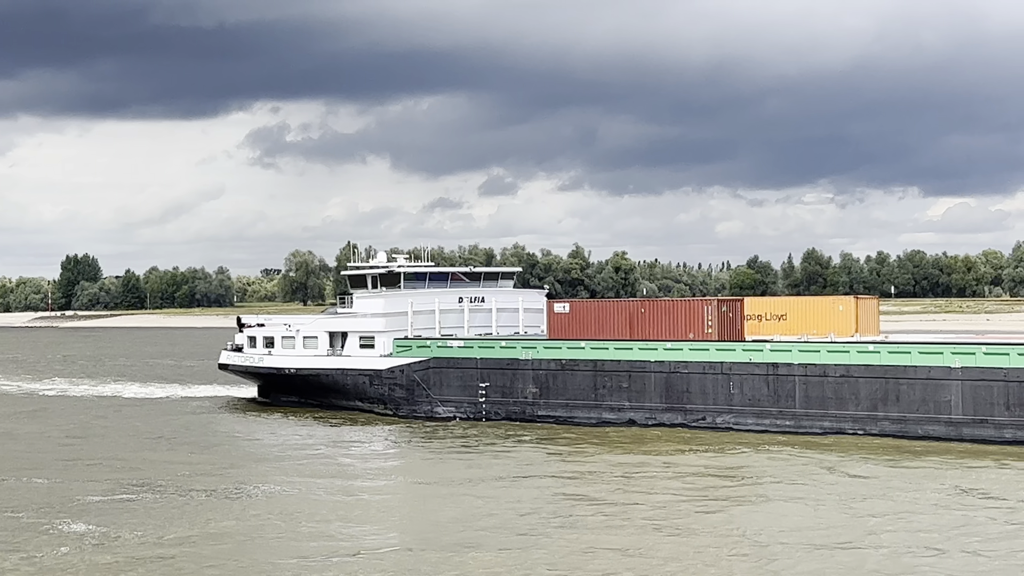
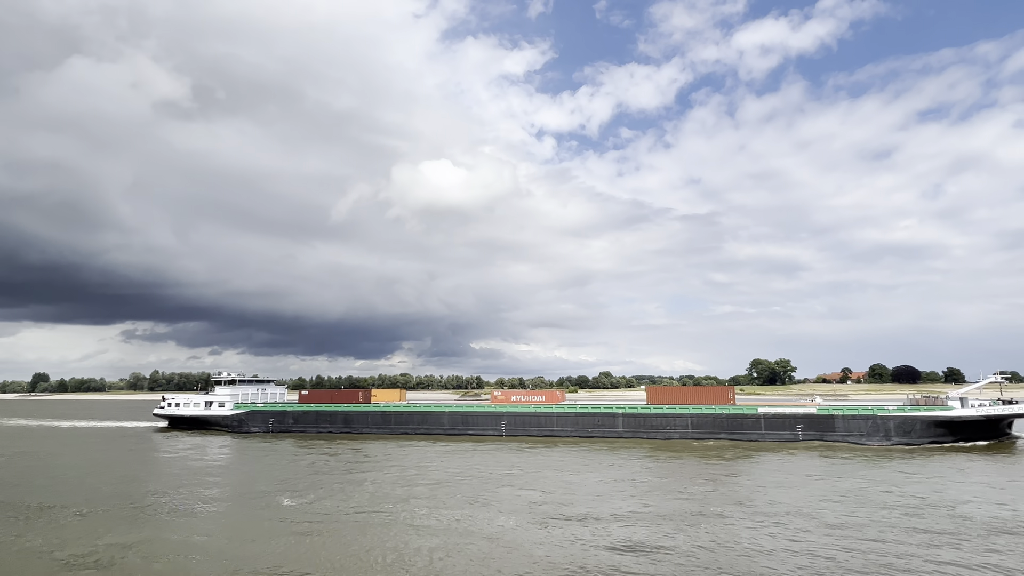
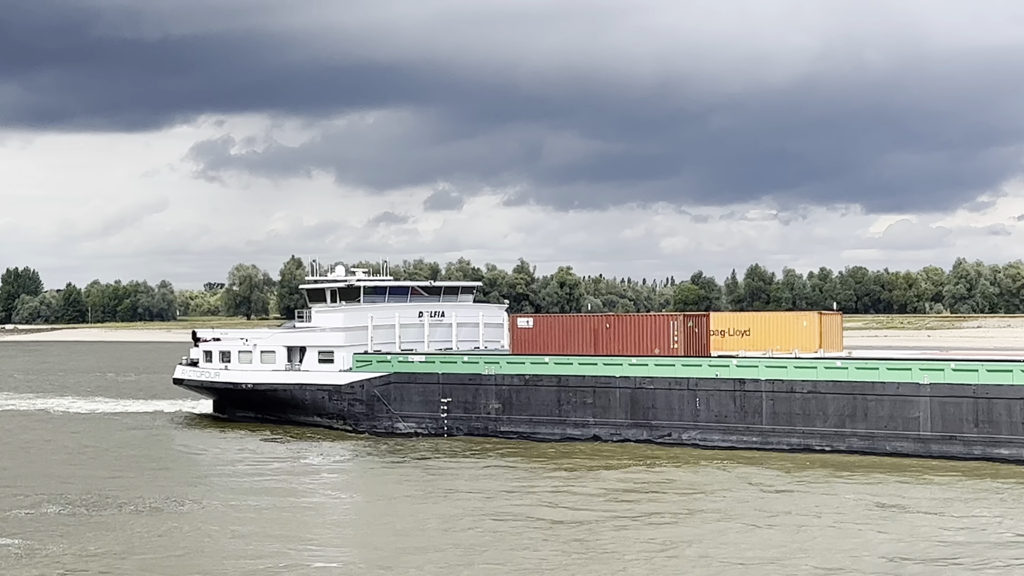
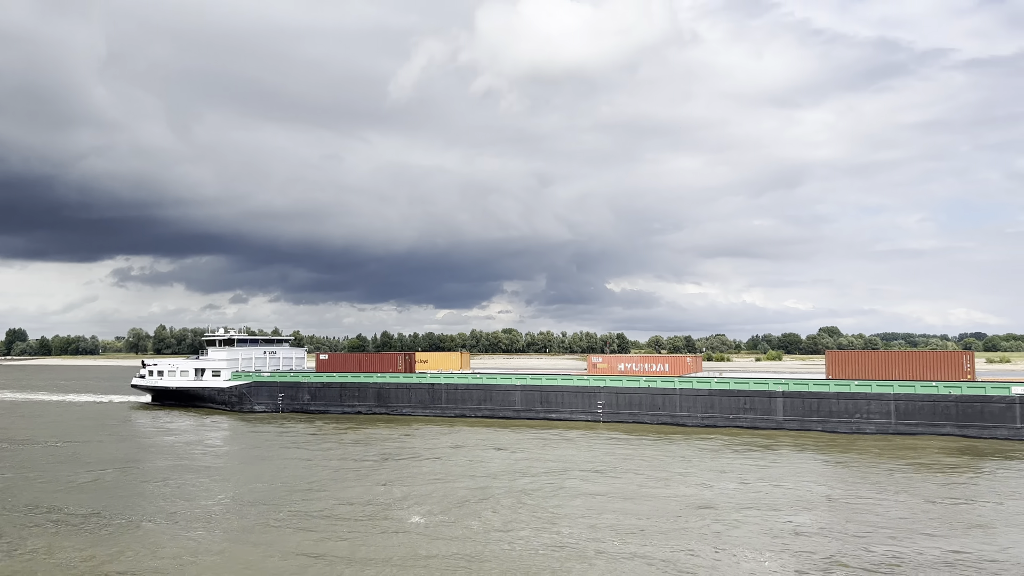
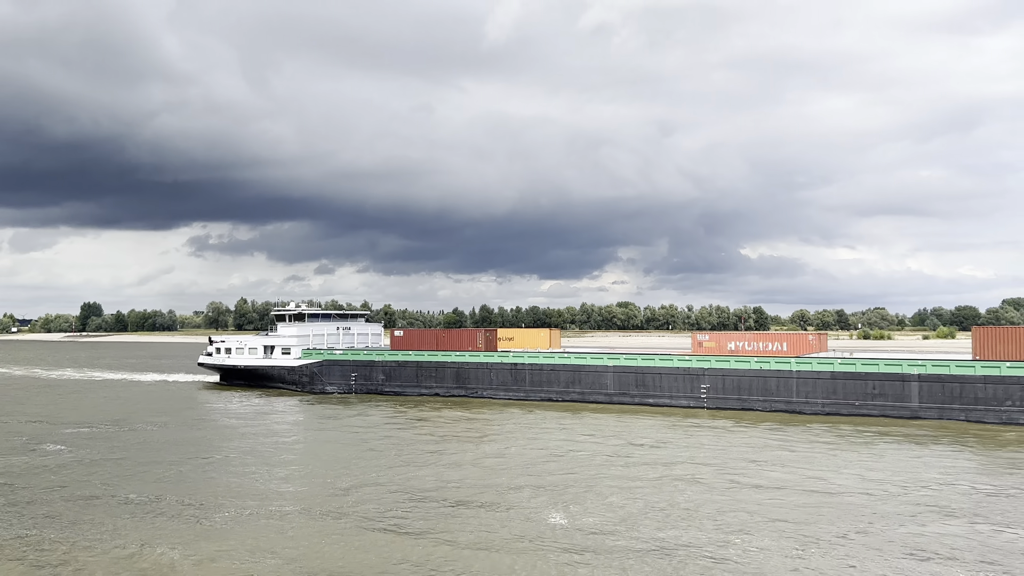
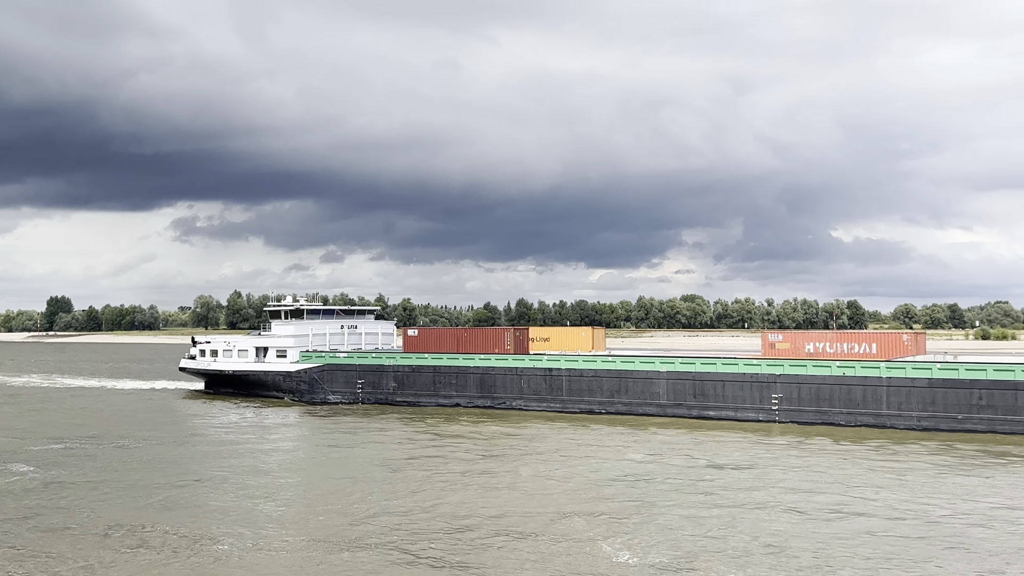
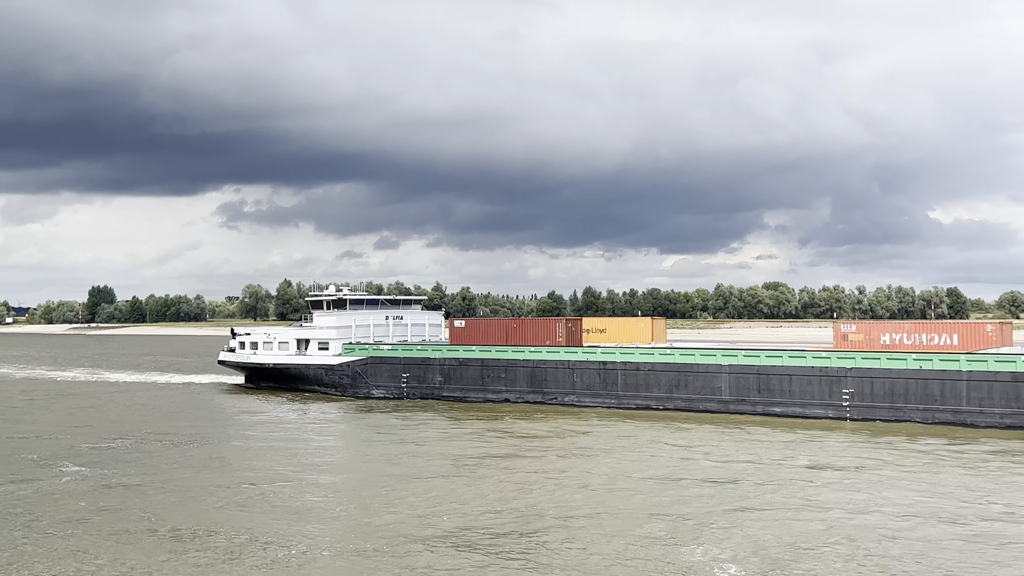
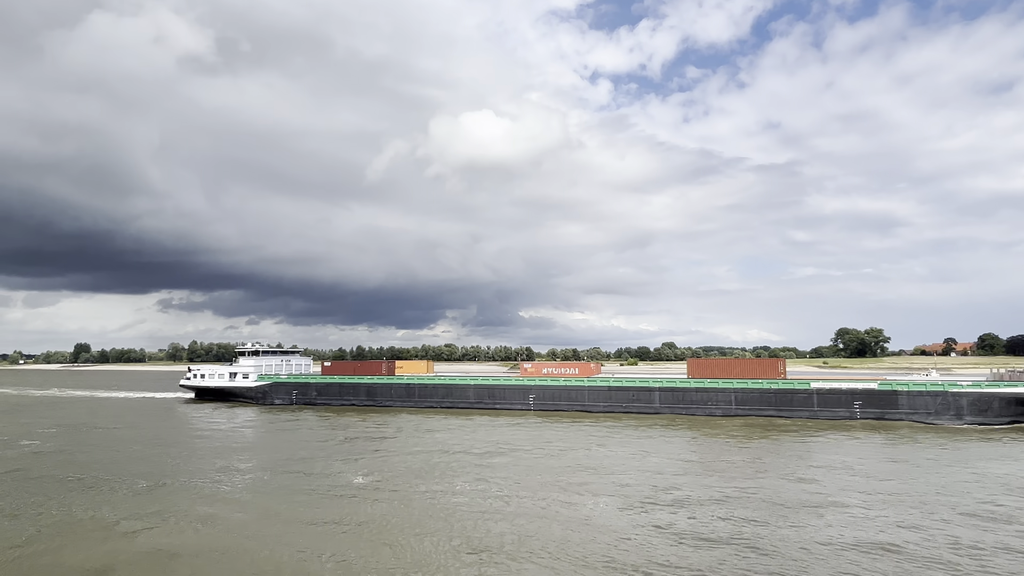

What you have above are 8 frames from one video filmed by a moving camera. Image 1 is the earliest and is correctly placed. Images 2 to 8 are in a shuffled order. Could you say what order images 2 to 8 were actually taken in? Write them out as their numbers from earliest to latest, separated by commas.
3, 7, 6, 5, 4, 8, 2
